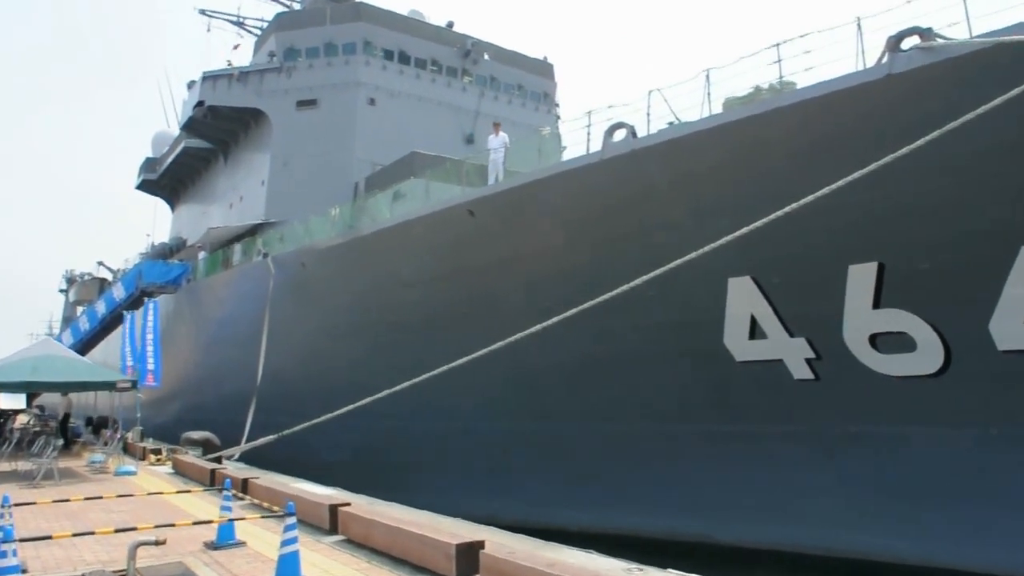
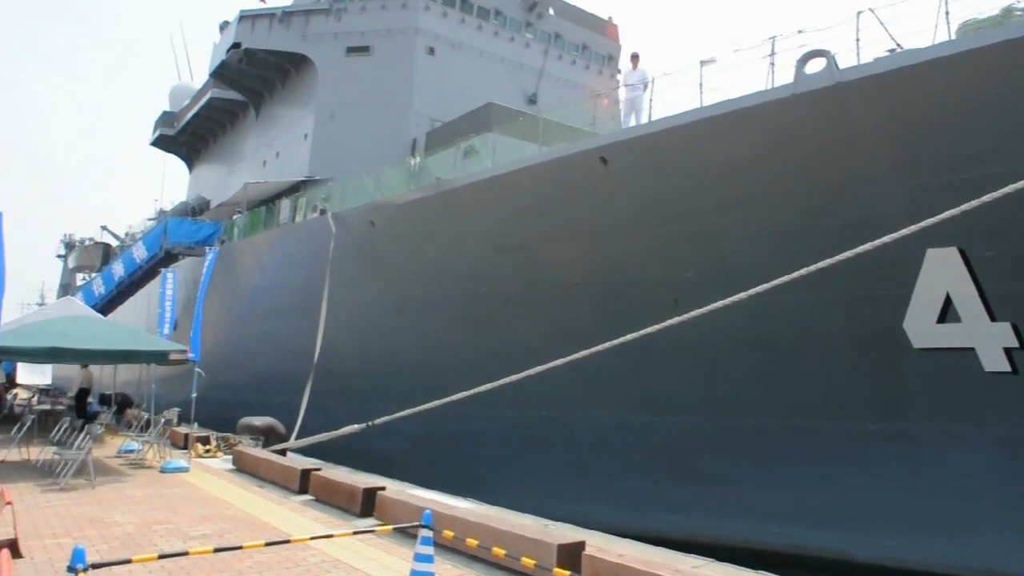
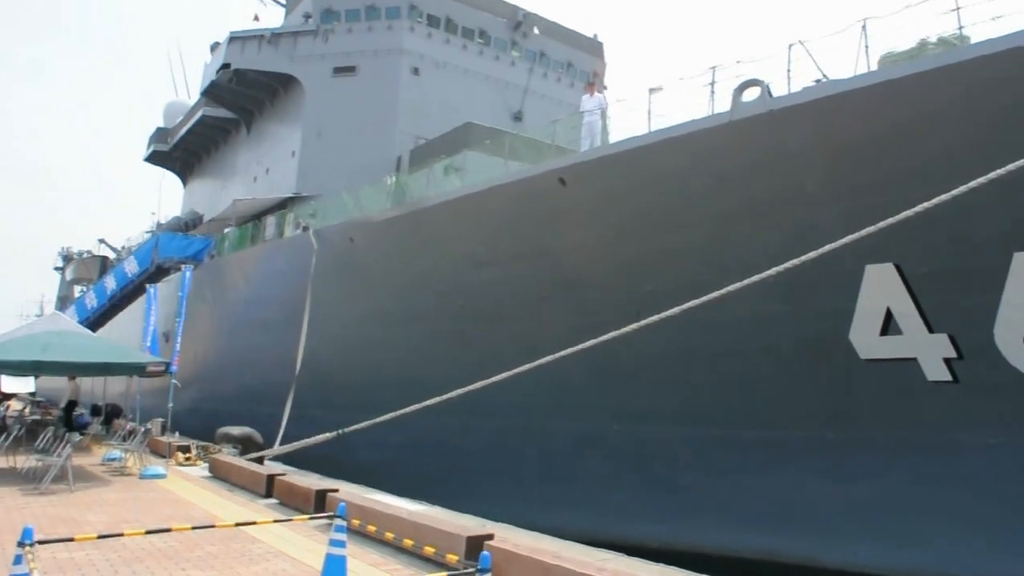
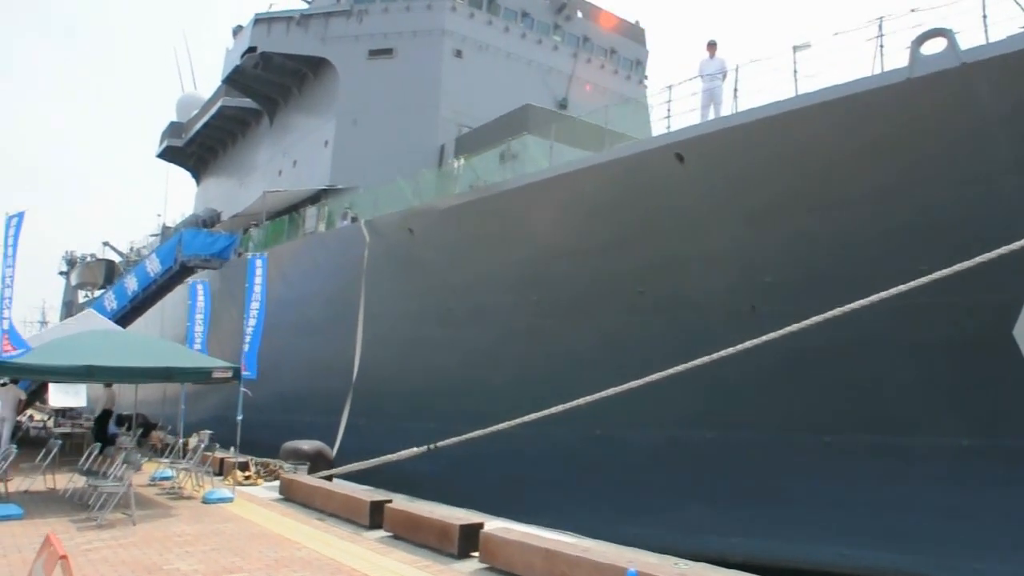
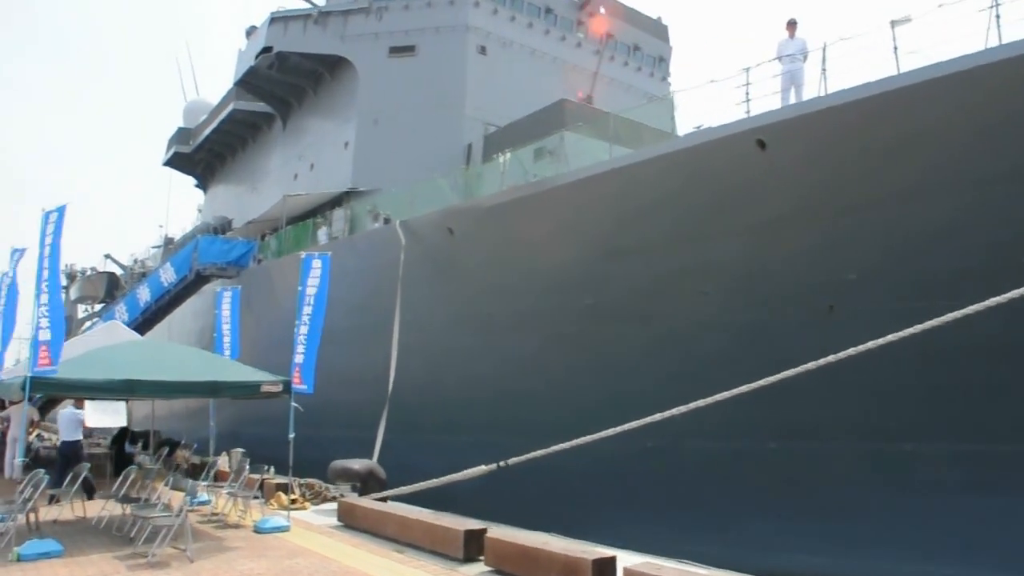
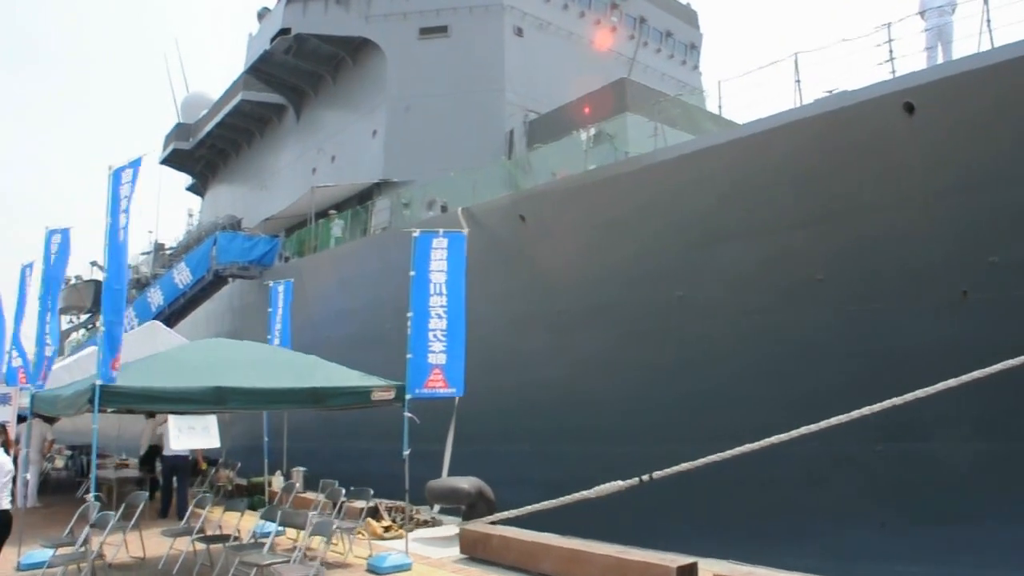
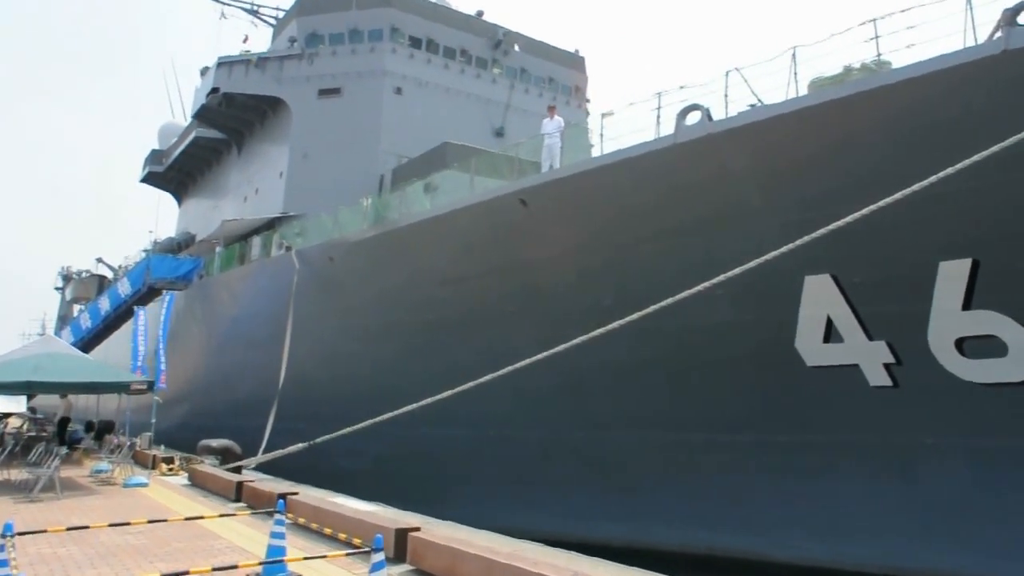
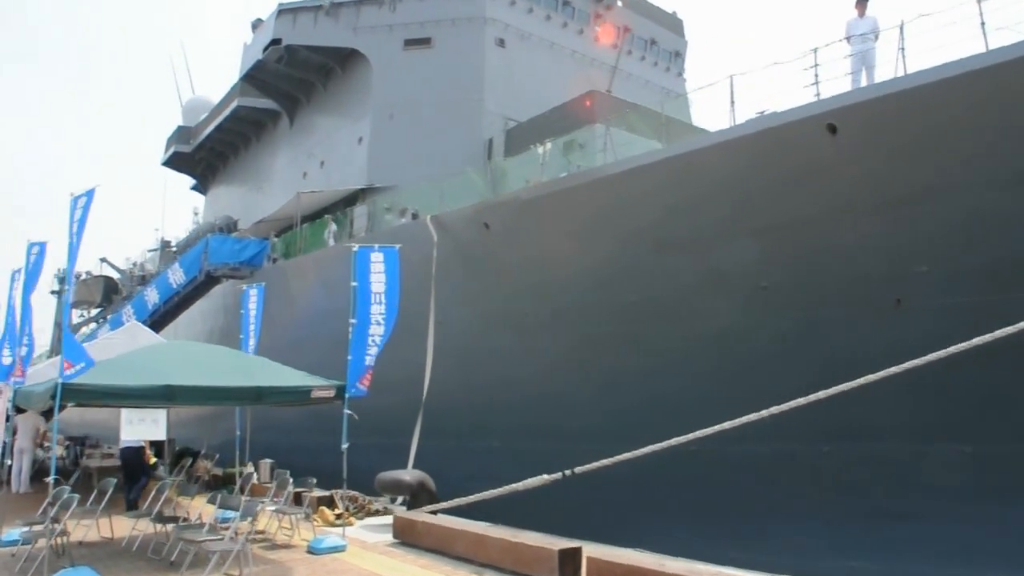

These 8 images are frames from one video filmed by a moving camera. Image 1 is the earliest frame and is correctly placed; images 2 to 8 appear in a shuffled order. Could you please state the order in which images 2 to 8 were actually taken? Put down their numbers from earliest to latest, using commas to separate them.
7, 3, 2, 4, 5, 8, 6
